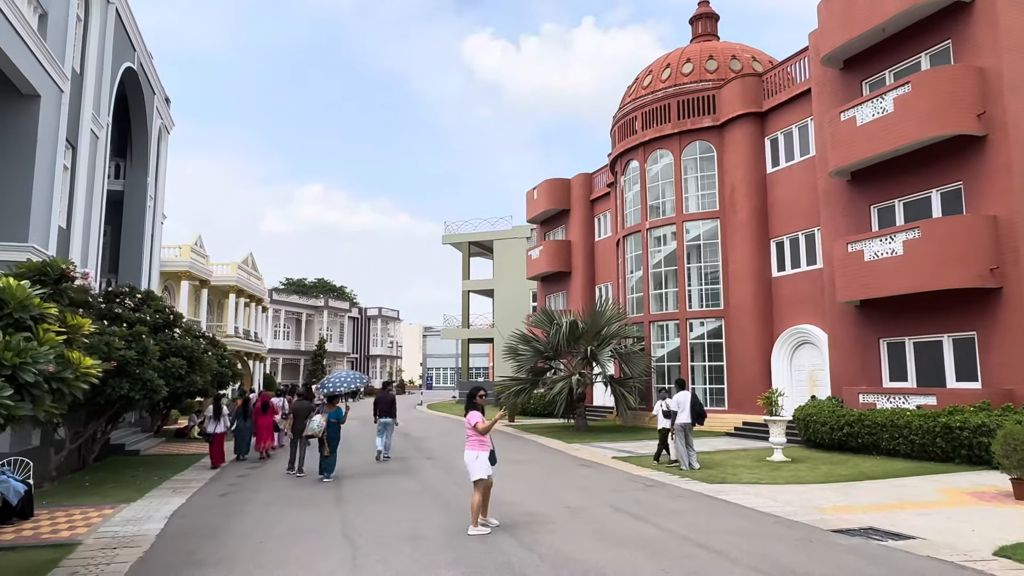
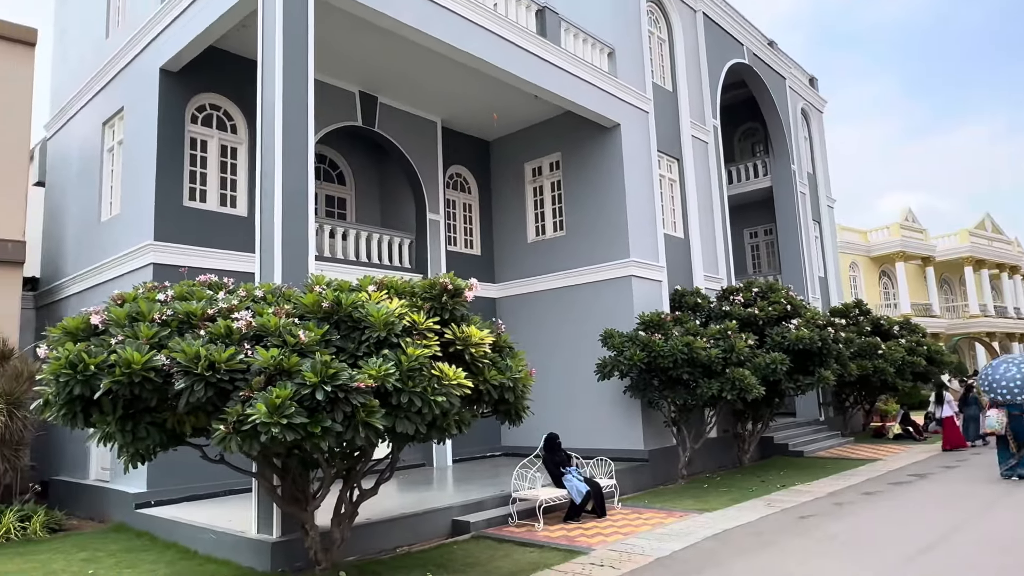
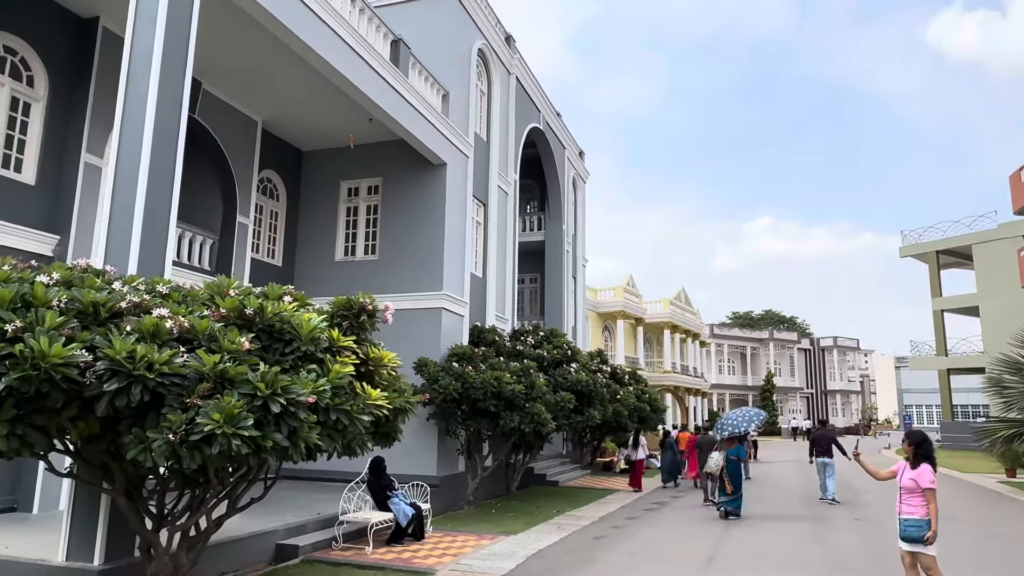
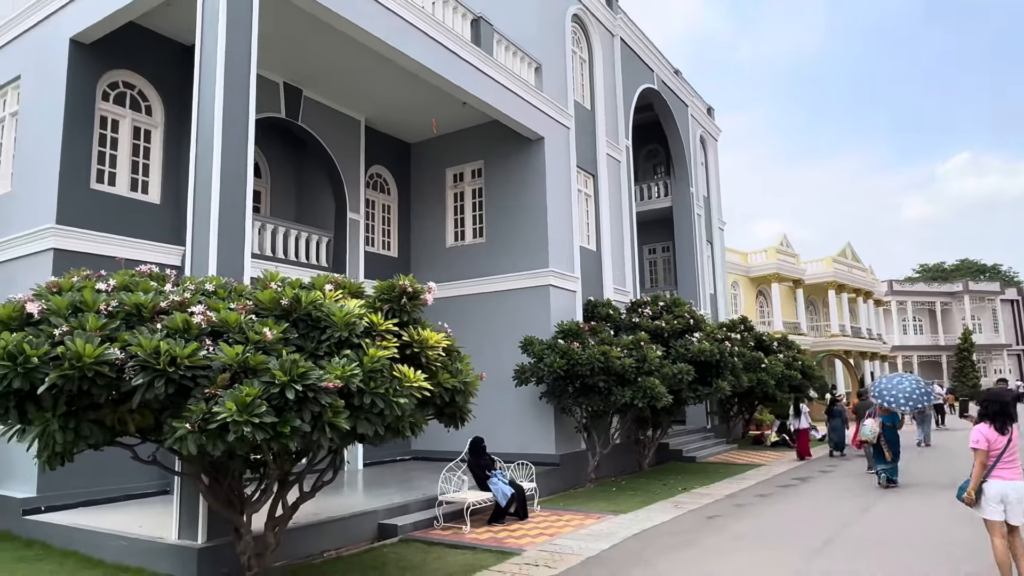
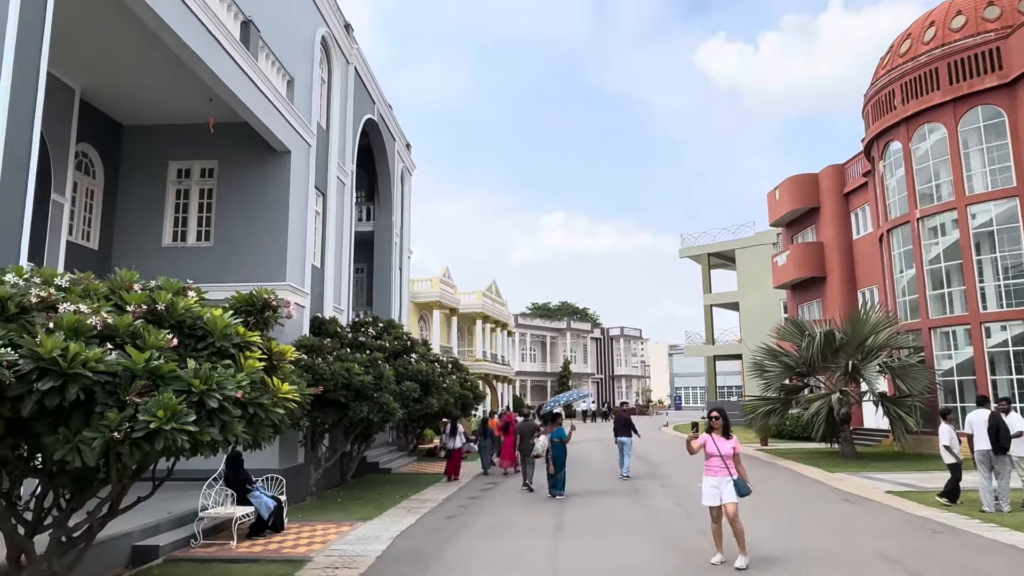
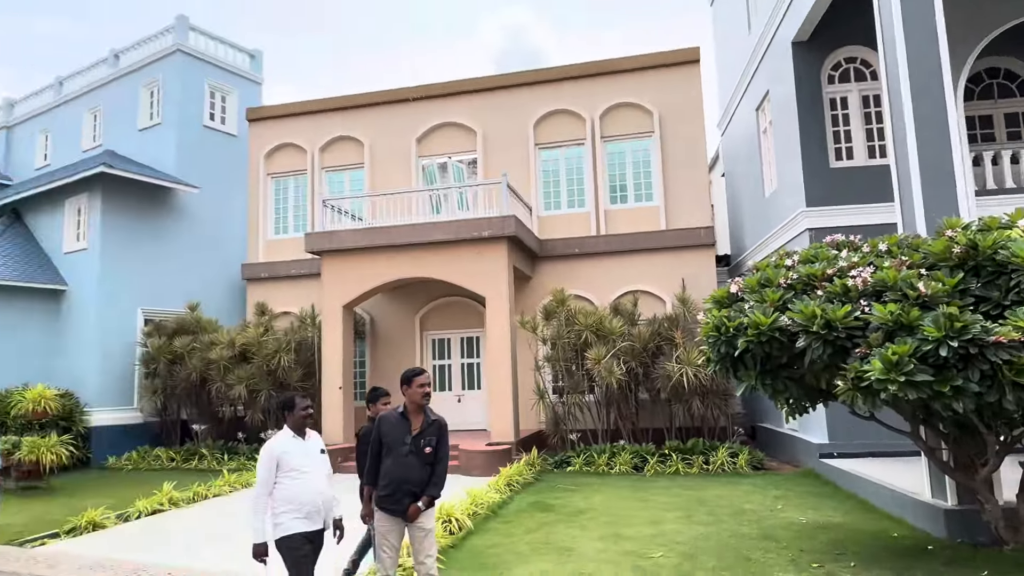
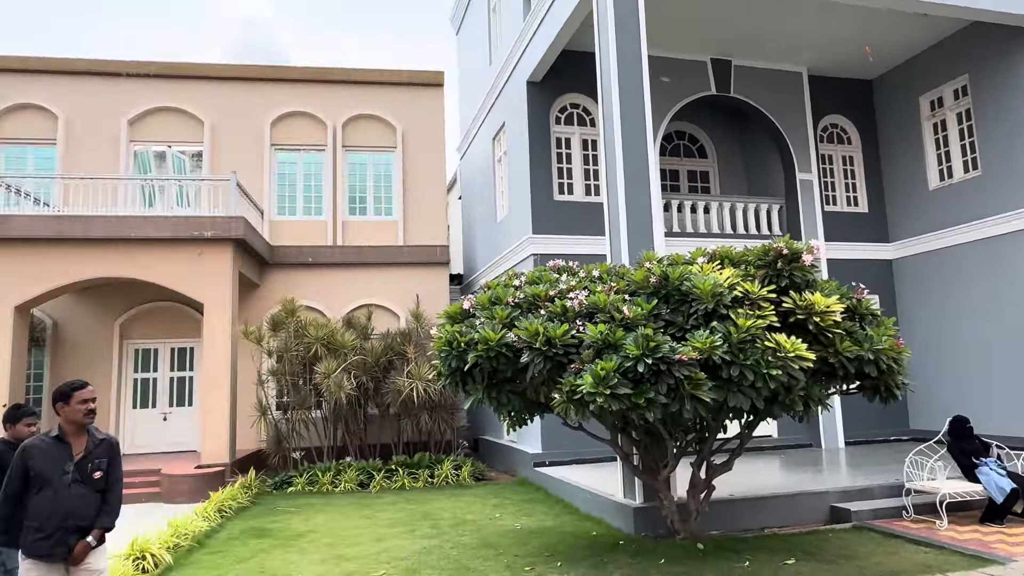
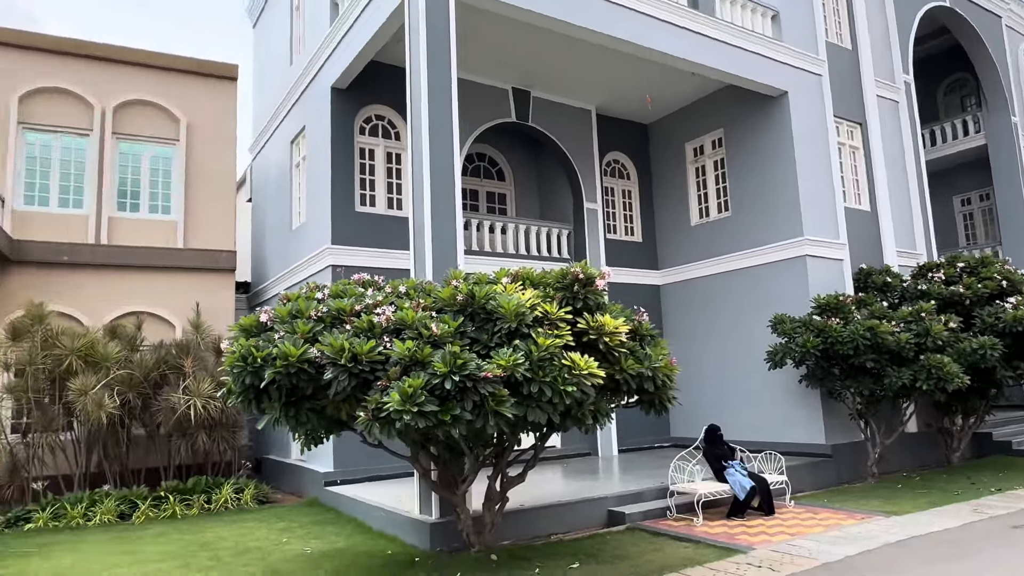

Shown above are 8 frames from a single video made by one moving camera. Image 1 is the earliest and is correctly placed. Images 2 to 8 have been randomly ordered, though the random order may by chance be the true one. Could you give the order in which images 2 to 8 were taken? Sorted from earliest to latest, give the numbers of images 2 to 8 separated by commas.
5, 3, 4, 2, 8, 7, 6
